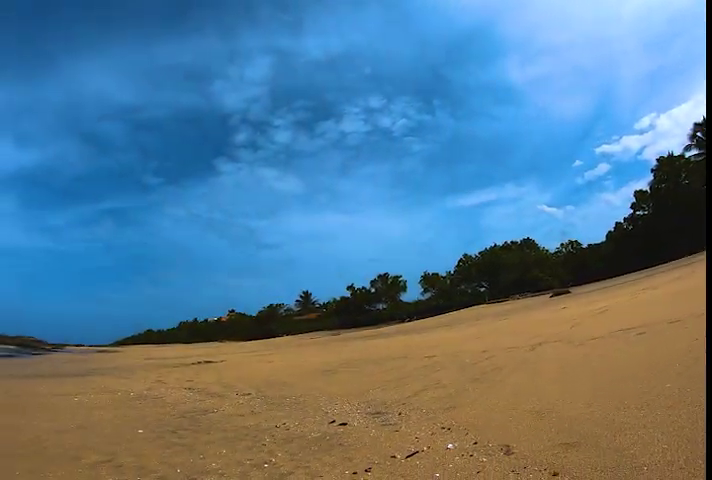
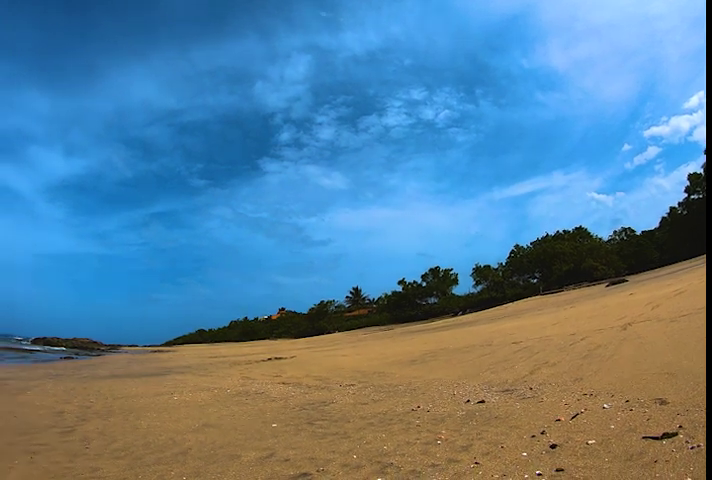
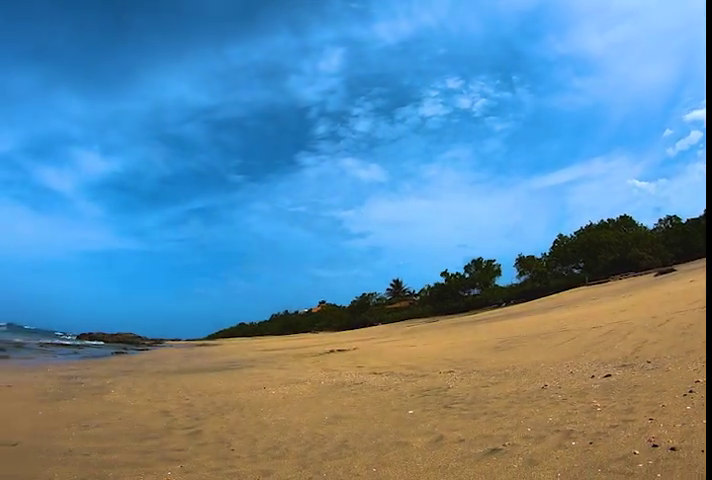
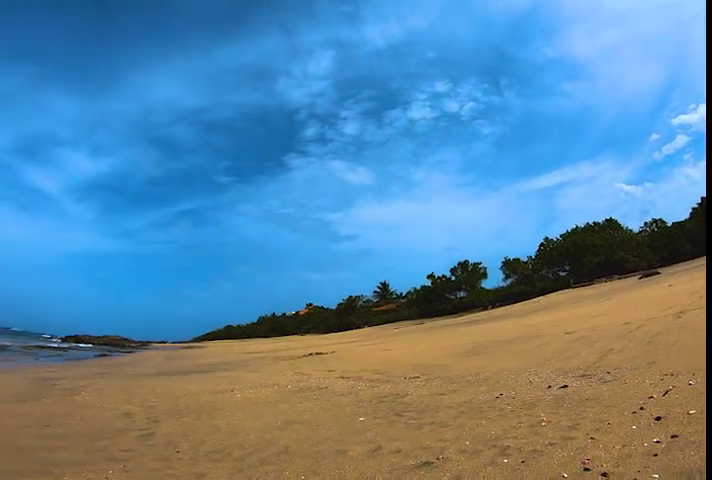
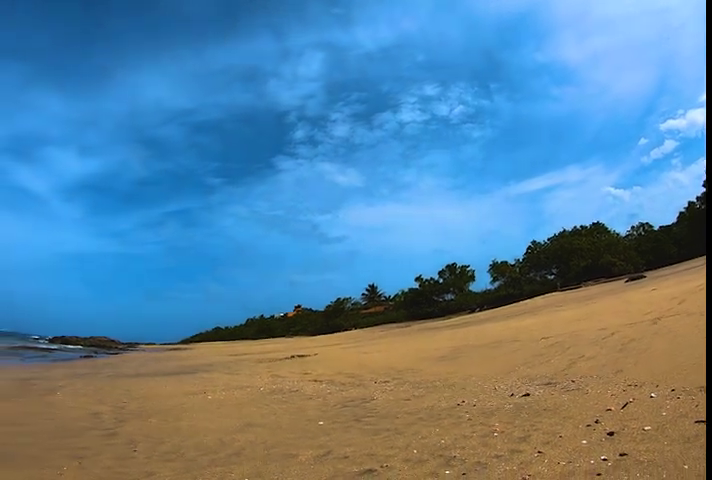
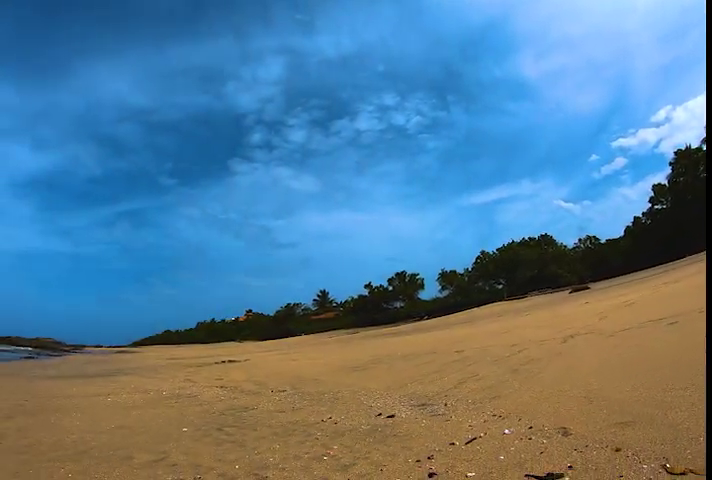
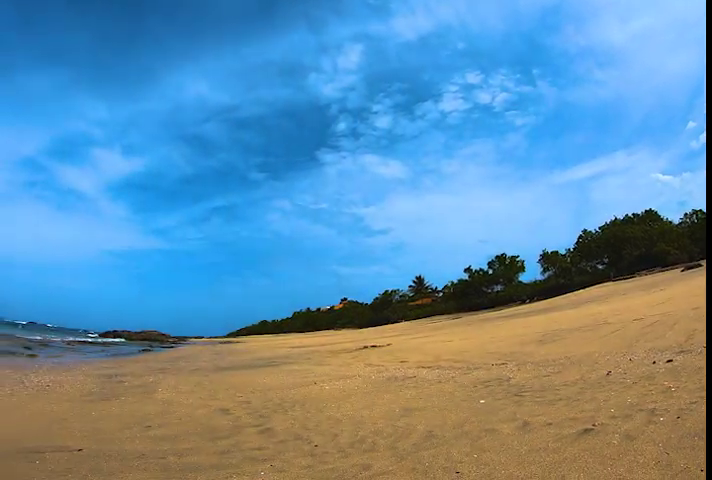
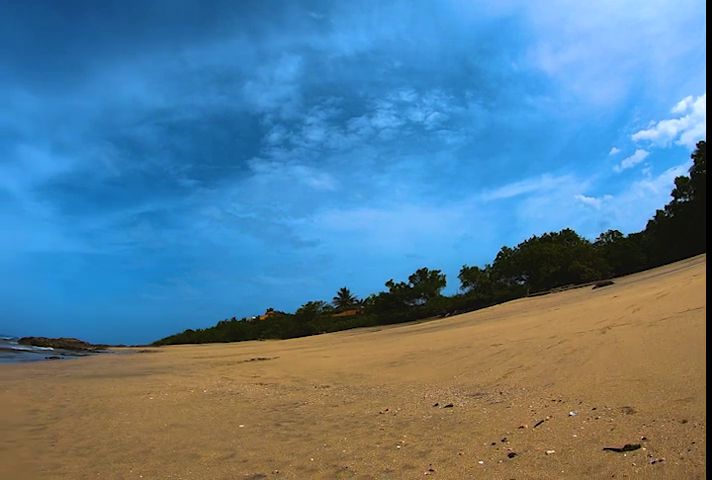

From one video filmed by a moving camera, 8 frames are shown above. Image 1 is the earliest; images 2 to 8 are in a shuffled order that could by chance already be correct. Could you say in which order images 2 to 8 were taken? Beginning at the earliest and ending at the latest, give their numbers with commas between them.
6, 8, 2, 5, 4, 3, 7
